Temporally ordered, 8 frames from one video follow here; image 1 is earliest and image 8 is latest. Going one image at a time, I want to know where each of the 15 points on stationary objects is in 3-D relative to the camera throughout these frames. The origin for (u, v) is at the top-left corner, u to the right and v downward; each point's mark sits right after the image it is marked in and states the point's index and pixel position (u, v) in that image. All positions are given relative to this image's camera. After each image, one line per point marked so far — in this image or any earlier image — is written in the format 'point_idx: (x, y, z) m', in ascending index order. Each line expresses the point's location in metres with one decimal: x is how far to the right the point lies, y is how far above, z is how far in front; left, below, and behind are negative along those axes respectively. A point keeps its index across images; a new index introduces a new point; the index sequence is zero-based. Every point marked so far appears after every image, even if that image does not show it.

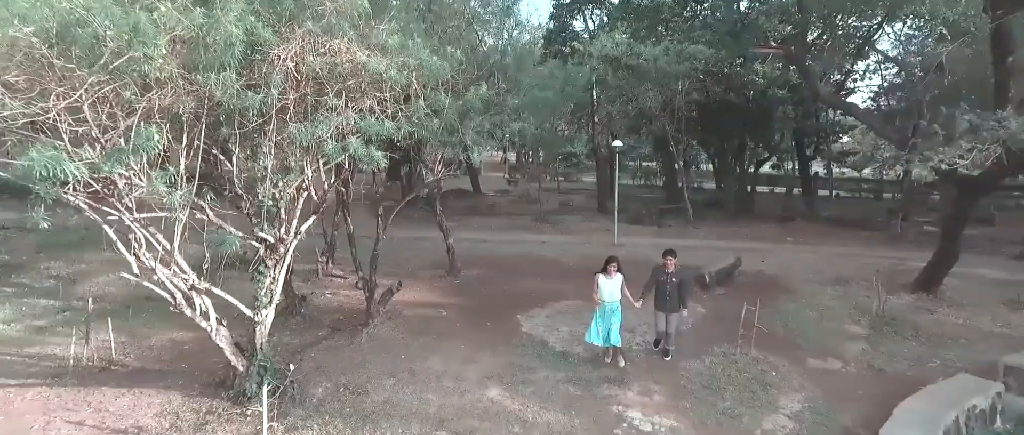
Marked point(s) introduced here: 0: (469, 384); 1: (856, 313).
0: (-0.4, -1.5, +5.7) m
1: (+4.5, -1.2, +8.2) m
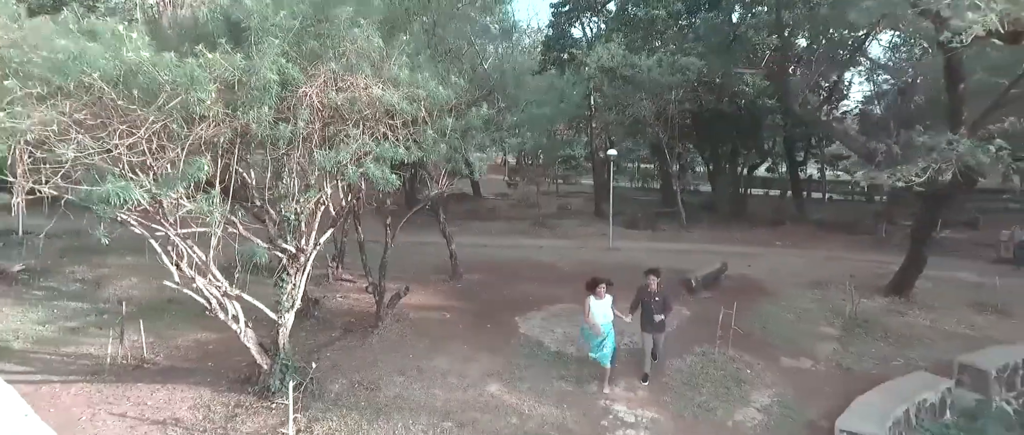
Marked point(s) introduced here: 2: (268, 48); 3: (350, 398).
0: (-0.4, -1.7, +6.4) m
1: (+4.4, -1.4, +8.8) m
2: (-1.8, +1.2, +4.7) m
3: (-1.5, -1.7, +6.1) m
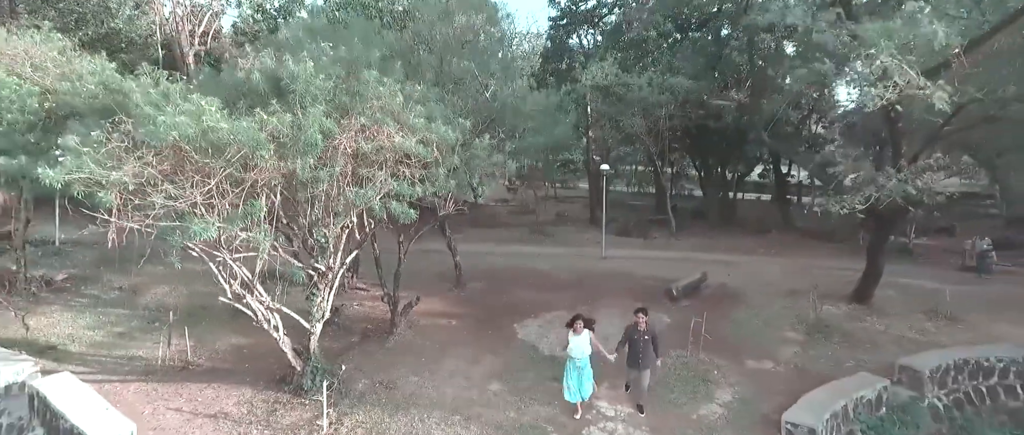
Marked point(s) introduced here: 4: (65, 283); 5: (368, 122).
0: (-0.4, -1.9, +7.4) m
1: (+4.4, -1.6, +9.8) m
2: (-1.8, +1.0, +5.8) m
3: (-1.6, -2.0, +7.1) m
4: (-8.3, -1.2, +11.8) m
5: (-1.4, +0.9, +6.2) m
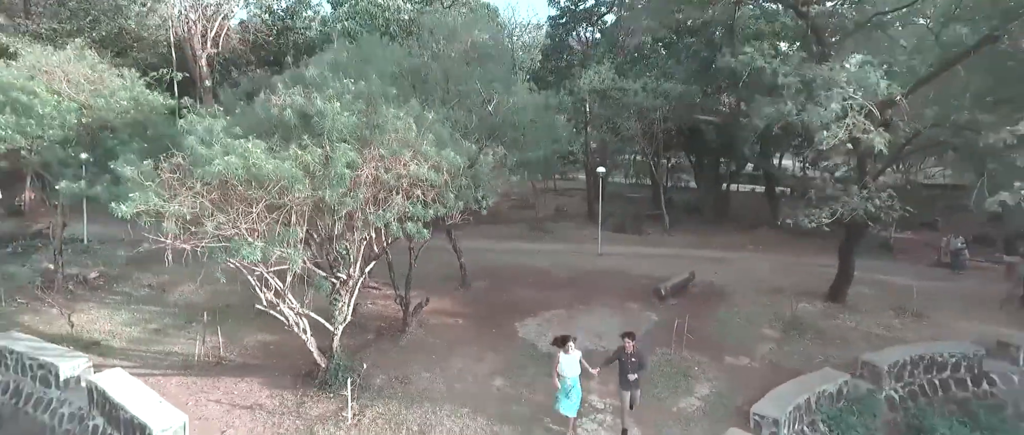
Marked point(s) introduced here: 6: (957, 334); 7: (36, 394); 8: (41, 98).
0: (-0.4, -2.1, +8.3) m
1: (+4.5, -1.7, +10.7) m
2: (-1.8, +0.7, +6.6) m
3: (-1.5, -2.2, +8.0) m
4: (-8.3, -1.3, +12.7) m
5: (-1.4, +0.7, +7.0) m
6: (+7.2, -1.9, +10.2) m
7: (-6.2, -2.3, +8.3) m
8: (-7.7, +1.9, +10.3) m
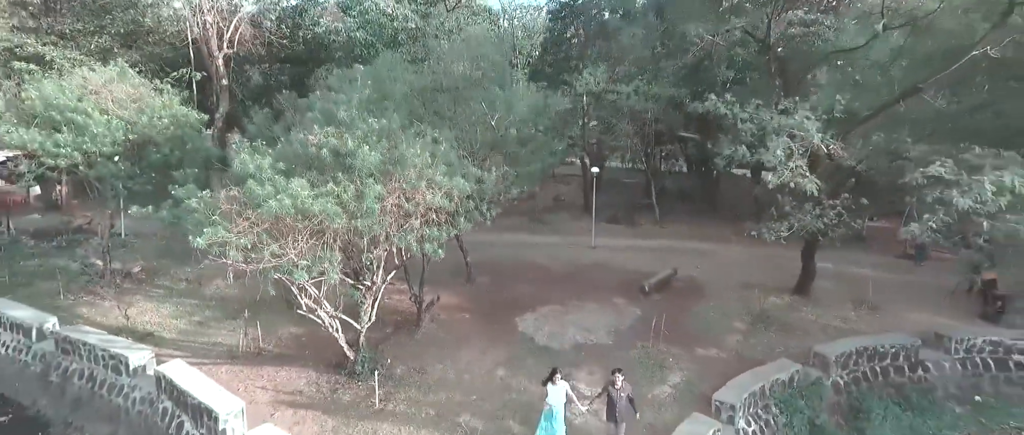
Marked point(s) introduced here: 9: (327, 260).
0: (-0.4, -2.3, +9.7) m
1: (+4.5, -1.8, +12.1) m
2: (-1.8, +0.4, +7.9) m
3: (-1.5, -2.4, +9.5) m
4: (-8.3, -1.3, +14.1) m
5: (-1.4, +0.4, +8.3) m
6: (+7.2, -2.0, +11.7) m
7: (-6.2, -2.5, +9.8) m
8: (-7.7, +1.8, +11.6) m
9: (-2.4, -0.6, +8.1) m
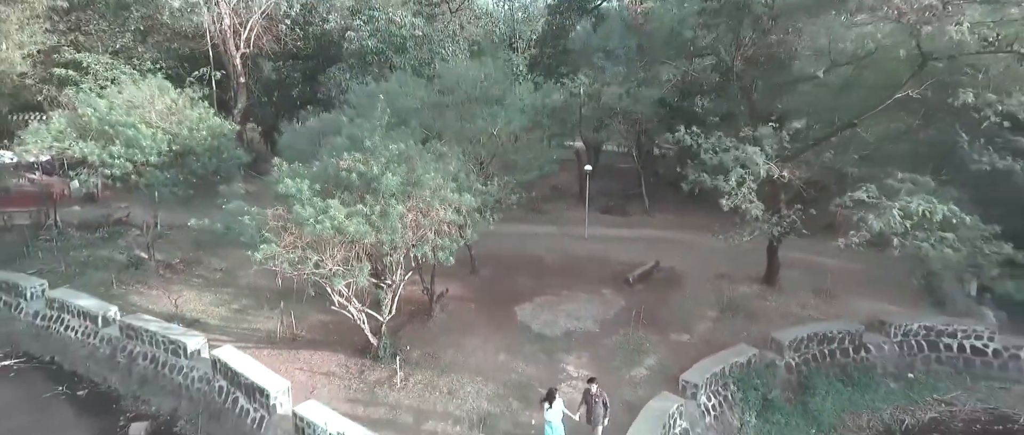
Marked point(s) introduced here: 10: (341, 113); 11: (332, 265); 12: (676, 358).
0: (-0.4, -2.4, +11.5) m
1: (+4.5, -1.8, +13.8) m
2: (-1.8, +0.2, +9.5) m
3: (-1.5, -2.5, +11.2) m
4: (-8.3, -1.2, +15.8) m
5: (-1.4, +0.2, +9.9) m
6: (+7.2, -2.0, +13.4) m
7: (-6.2, -2.6, +11.5) m
8: (-7.7, +1.8, +13.1) m
9: (-2.4, -0.8, +9.7) m
10: (-3.6, +2.1, +13.2) m
11: (-2.7, -0.7, +9.6) m
12: (+2.9, -2.5, +11.5) m
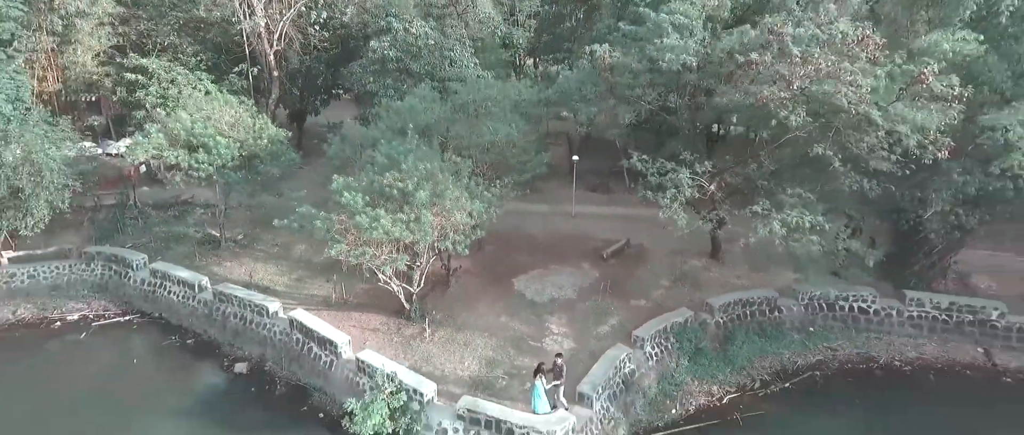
0: (-0.4, -2.3, +15.4) m
1: (+4.4, -1.5, +17.7) m
2: (-1.8, +0.1, +13.2) m
3: (-1.6, -2.5, +15.1) m
4: (-8.3, -0.7, +19.6) m
5: (-1.4, +0.2, +13.6) m
6: (+7.2, -1.8, +17.3) m
7: (-6.3, -2.5, +15.5) m
8: (-7.7, +2.0, +16.7) m
9: (-2.4, -0.8, +13.5) m
10: (-3.6, +2.3, +16.8) m
11: (-2.8, -0.8, +13.4) m
12: (+2.9, -2.4, +15.4) m
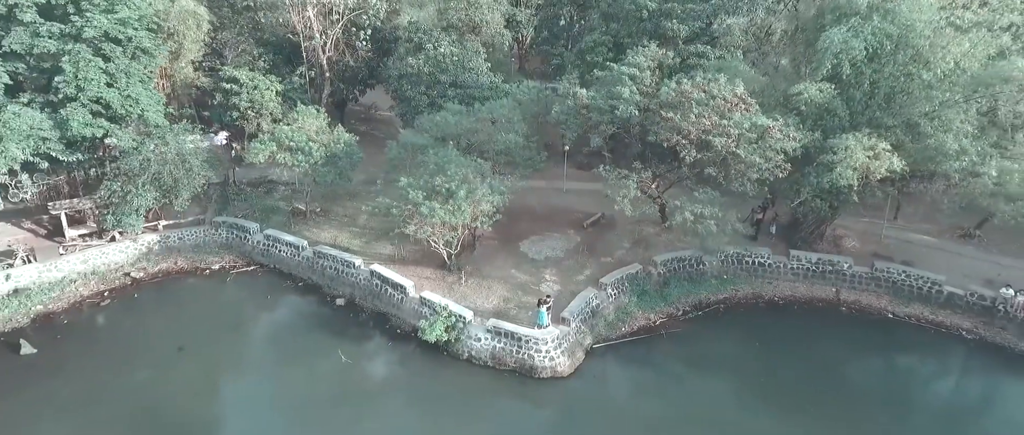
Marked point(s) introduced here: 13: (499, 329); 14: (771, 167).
0: (-0.2, -1.8, +22.7) m
1: (+4.6, -0.7, +25.0) m
2: (-1.6, +0.5, +20.3) m
3: (-1.3, -1.9, +22.5) m
4: (-8.1, +0.3, +26.7) m
5: (-1.2, +0.6, +20.7) m
6: (+7.4, -1.0, +24.6) m
7: (-6.0, -2.0, +22.8) m
8: (-7.5, +2.7, +23.6) m
9: (-2.2, -0.4, +20.7) m
10: (-3.4, +3.0, +23.7) m
11: (-2.5, -0.4, +20.6) m
12: (+3.1, -1.9, +22.8) m
13: (-0.4, -3.4, +19.2) m
14: (+7.6, +1.5, +18.5) m
